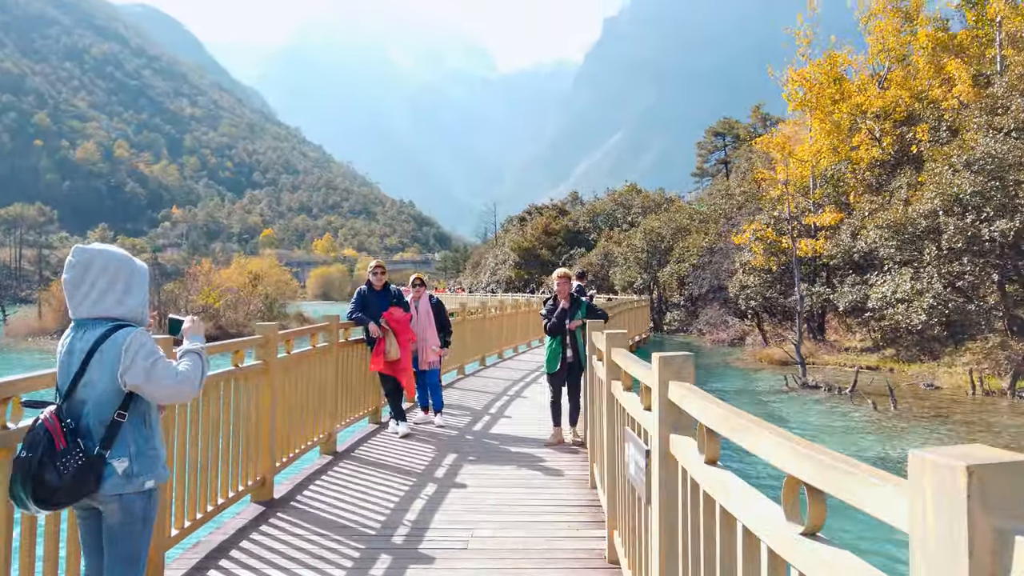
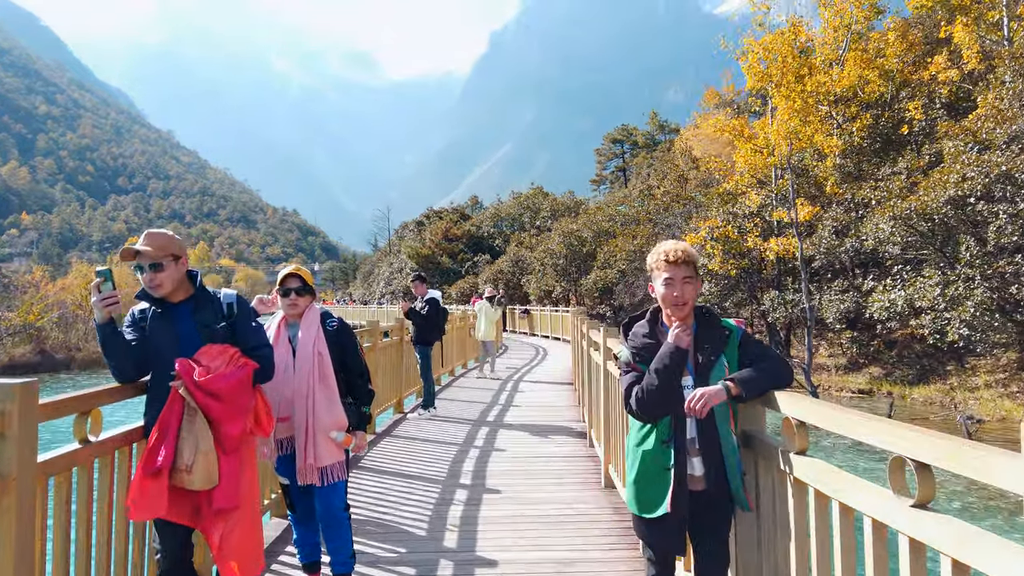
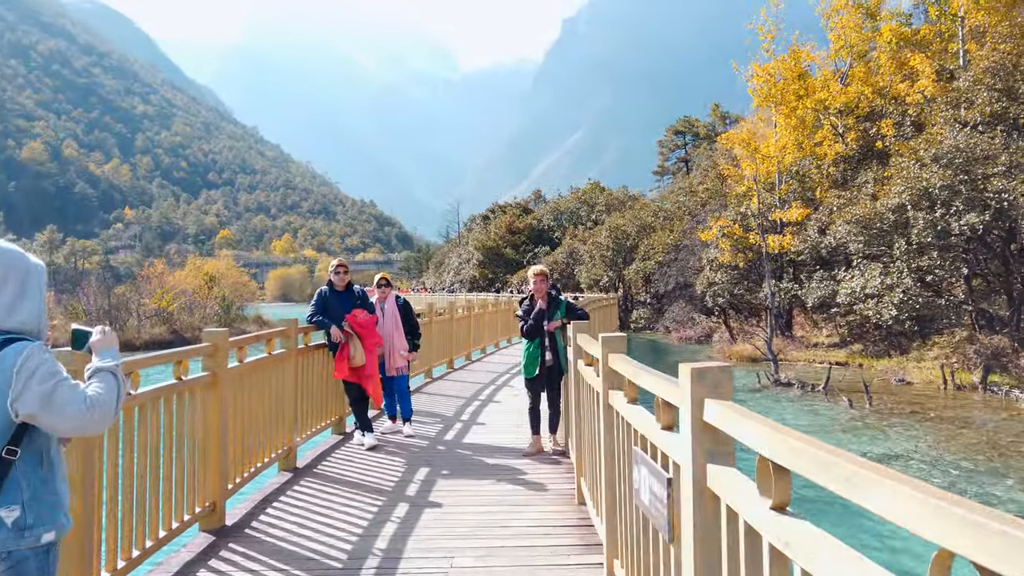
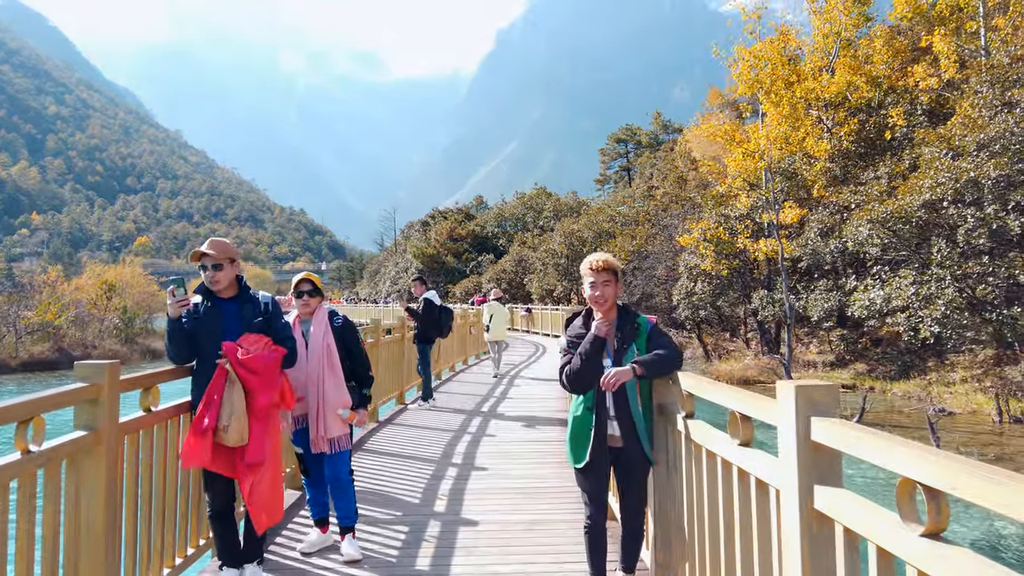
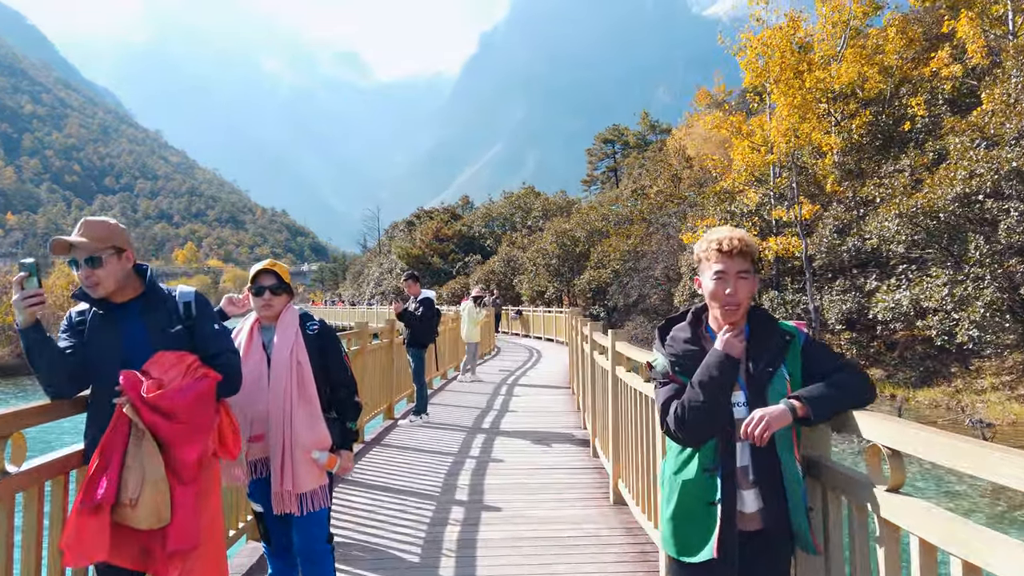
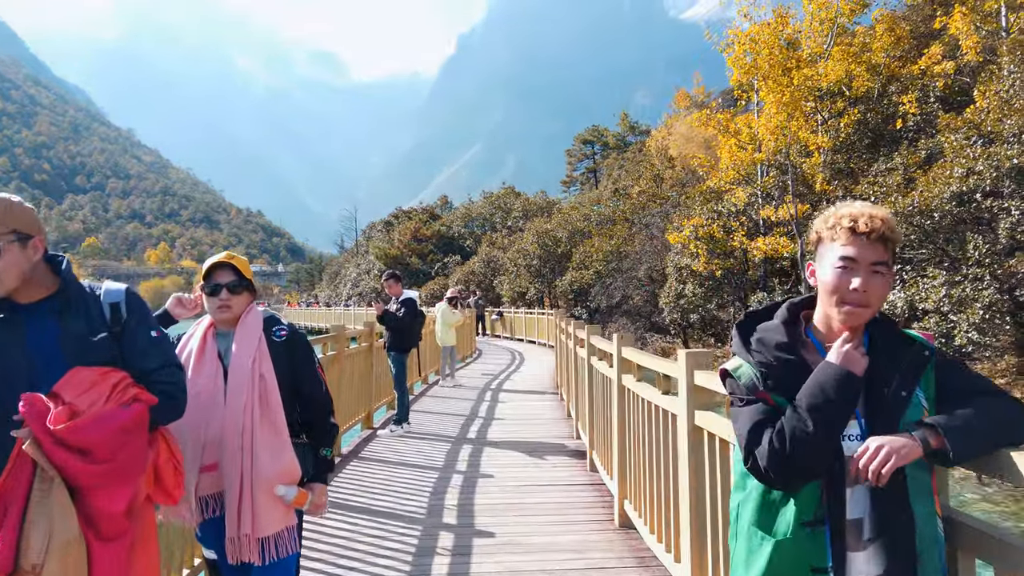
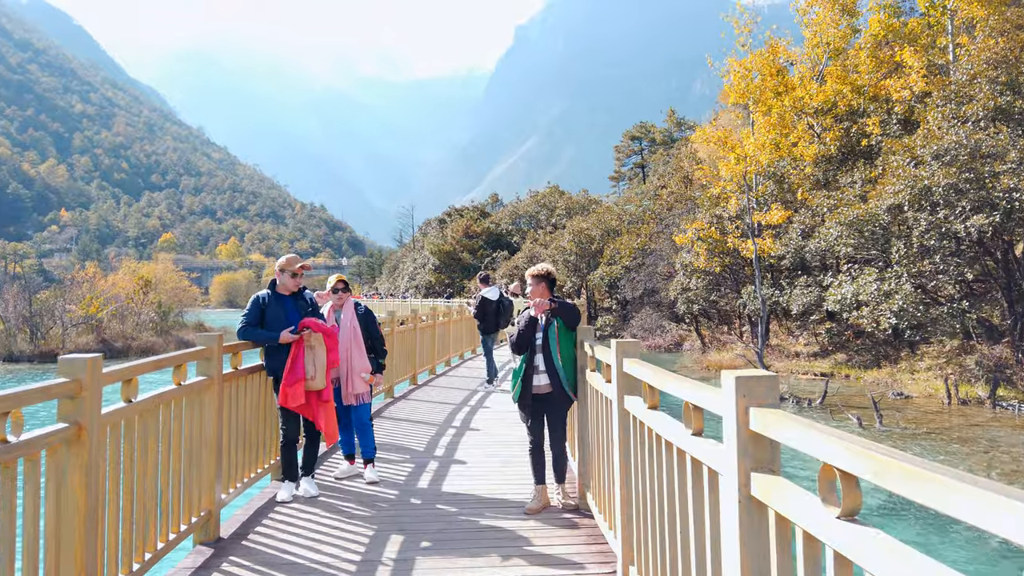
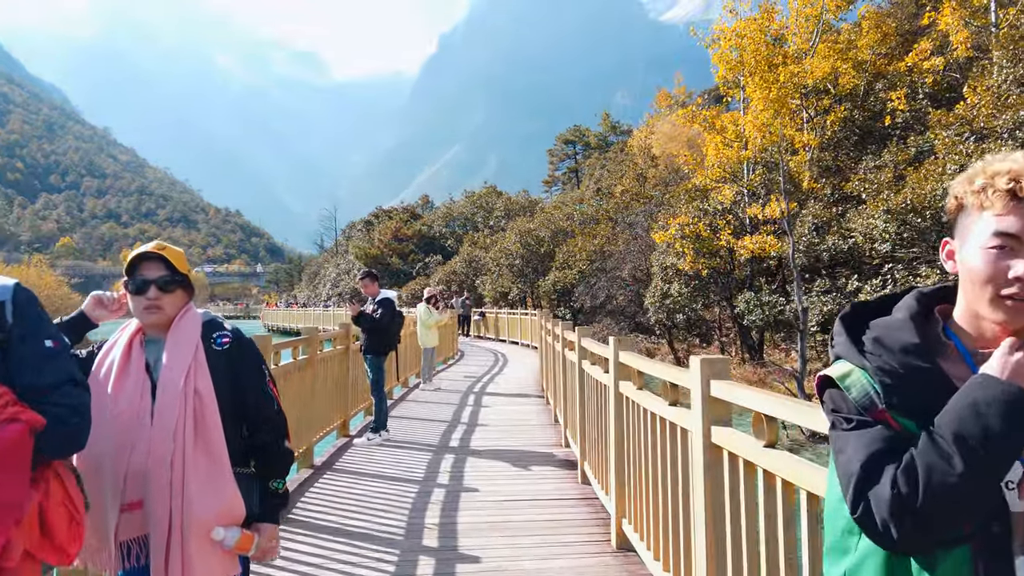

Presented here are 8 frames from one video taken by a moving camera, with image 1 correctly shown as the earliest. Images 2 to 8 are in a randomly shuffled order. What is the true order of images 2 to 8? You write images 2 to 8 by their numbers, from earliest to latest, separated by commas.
3, 7, 4, 2, 5, 6, 8
